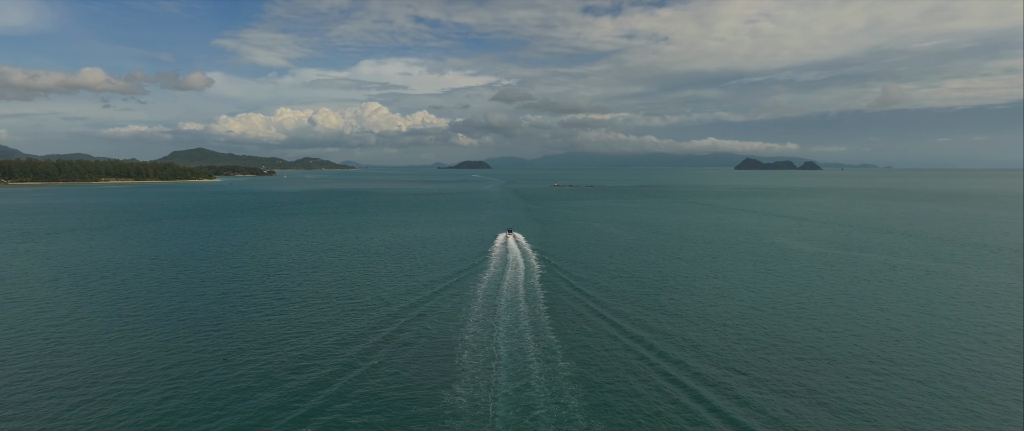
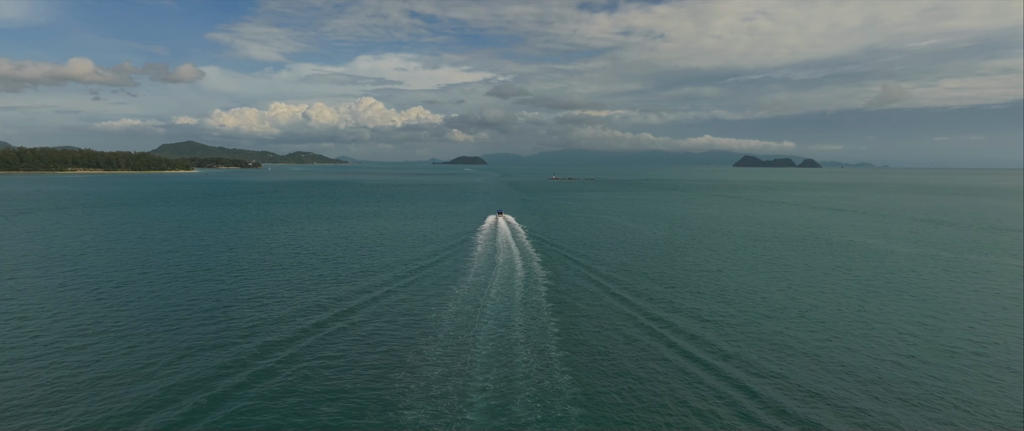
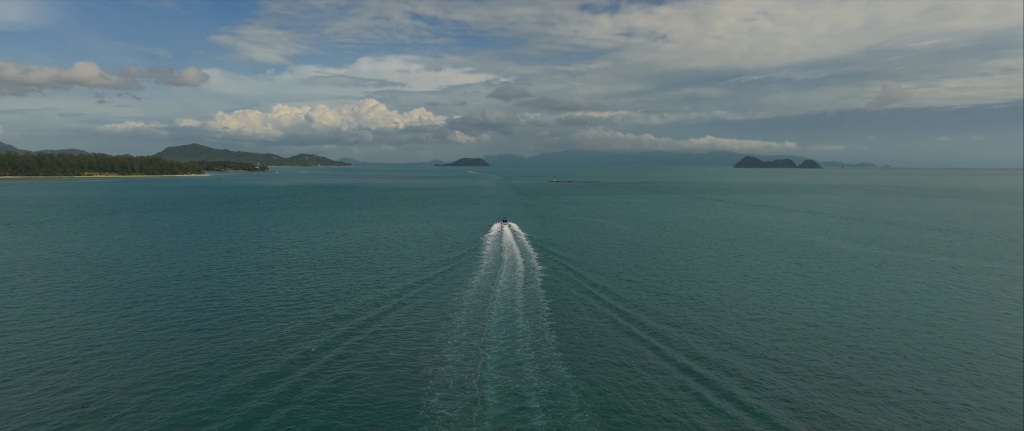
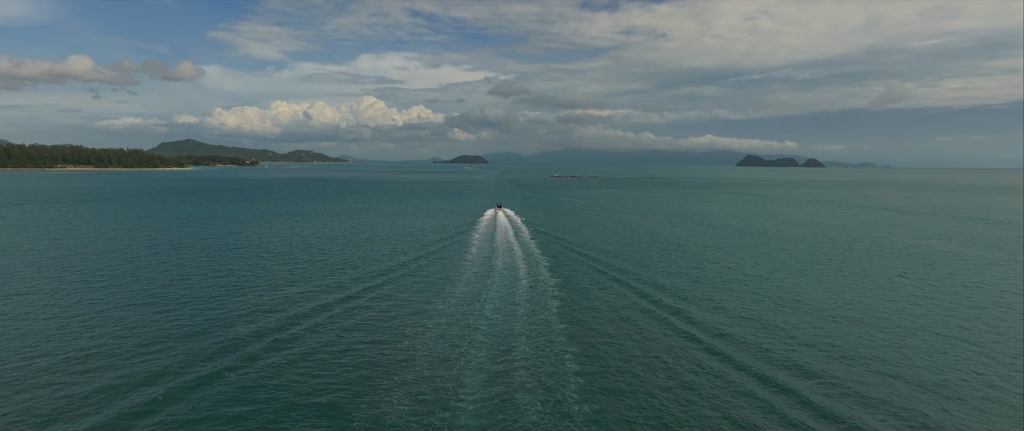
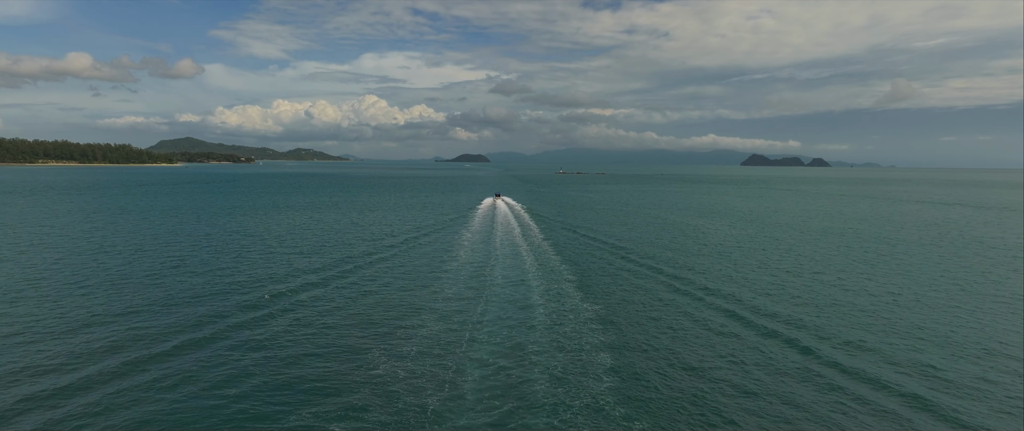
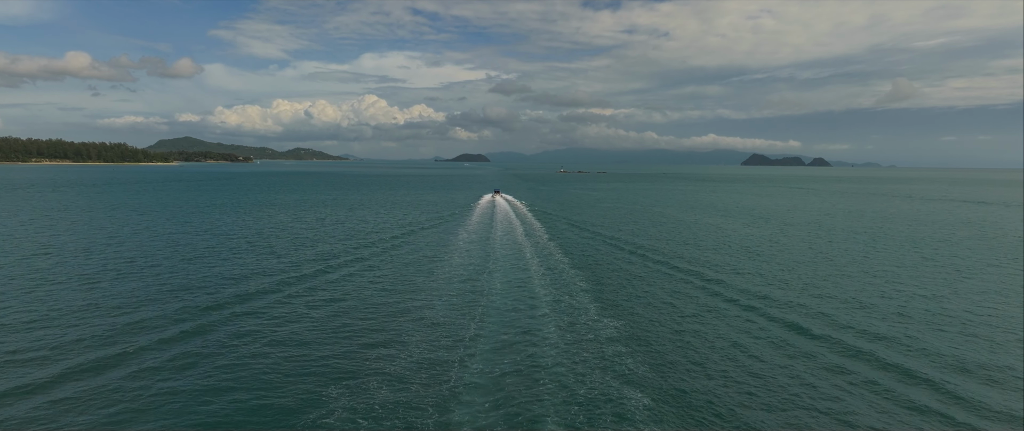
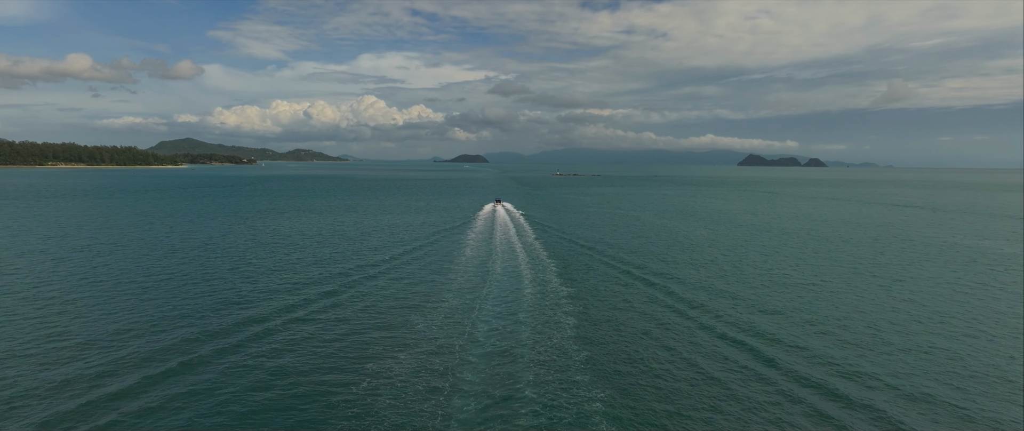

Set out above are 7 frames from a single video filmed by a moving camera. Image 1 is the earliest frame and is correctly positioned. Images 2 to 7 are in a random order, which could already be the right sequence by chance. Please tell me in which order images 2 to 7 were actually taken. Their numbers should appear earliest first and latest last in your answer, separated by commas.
3, 2, 4, 7, 5, 6
